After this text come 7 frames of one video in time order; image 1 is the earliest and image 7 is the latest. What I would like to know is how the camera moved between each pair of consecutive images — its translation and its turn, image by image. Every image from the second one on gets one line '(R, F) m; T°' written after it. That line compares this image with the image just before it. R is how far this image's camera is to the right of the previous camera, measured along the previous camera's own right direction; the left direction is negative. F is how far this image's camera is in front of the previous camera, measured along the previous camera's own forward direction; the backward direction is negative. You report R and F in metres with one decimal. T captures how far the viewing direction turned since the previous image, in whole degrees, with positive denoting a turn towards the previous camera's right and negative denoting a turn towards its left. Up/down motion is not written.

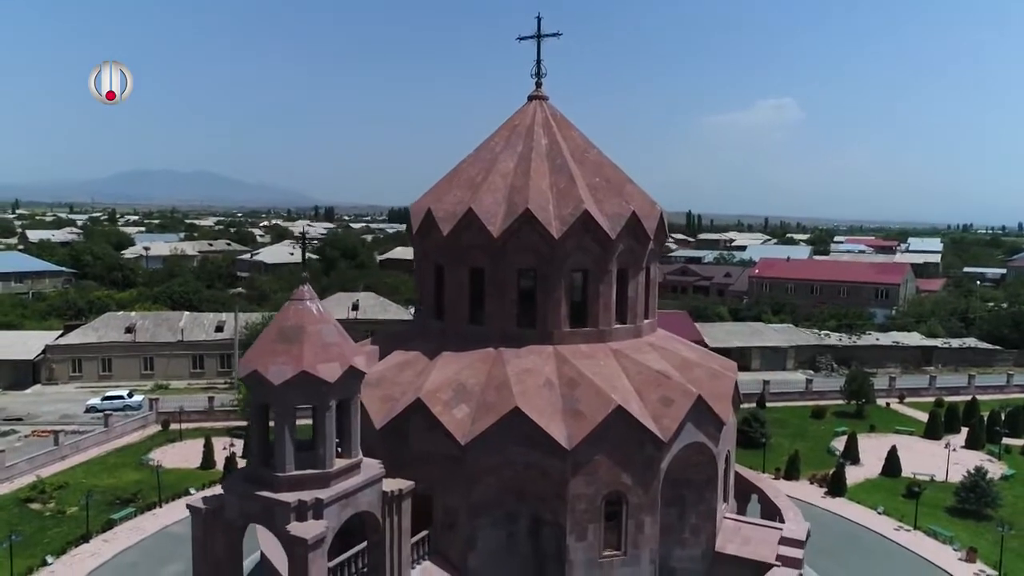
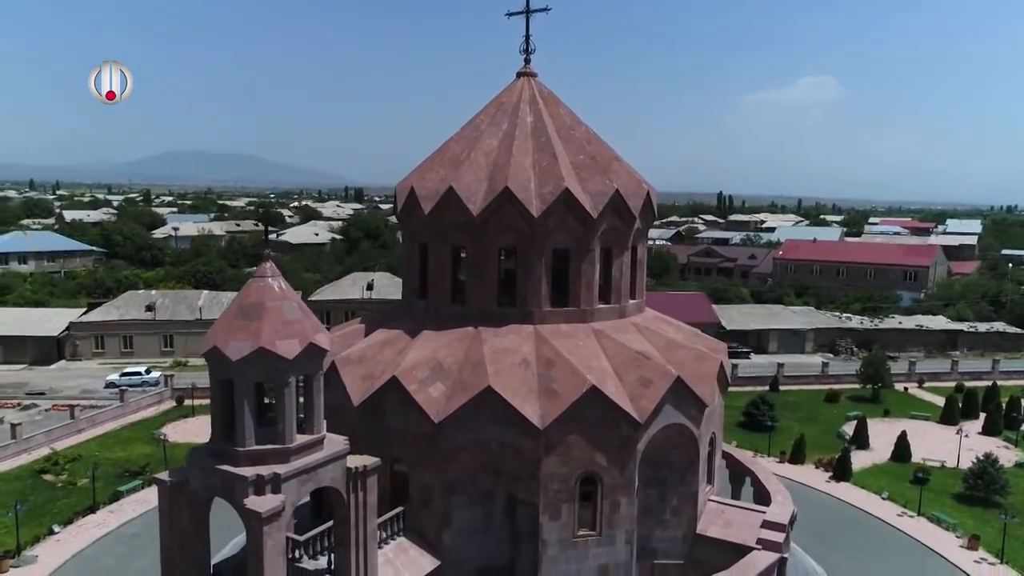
(+1.1, +0.1) m; -2°
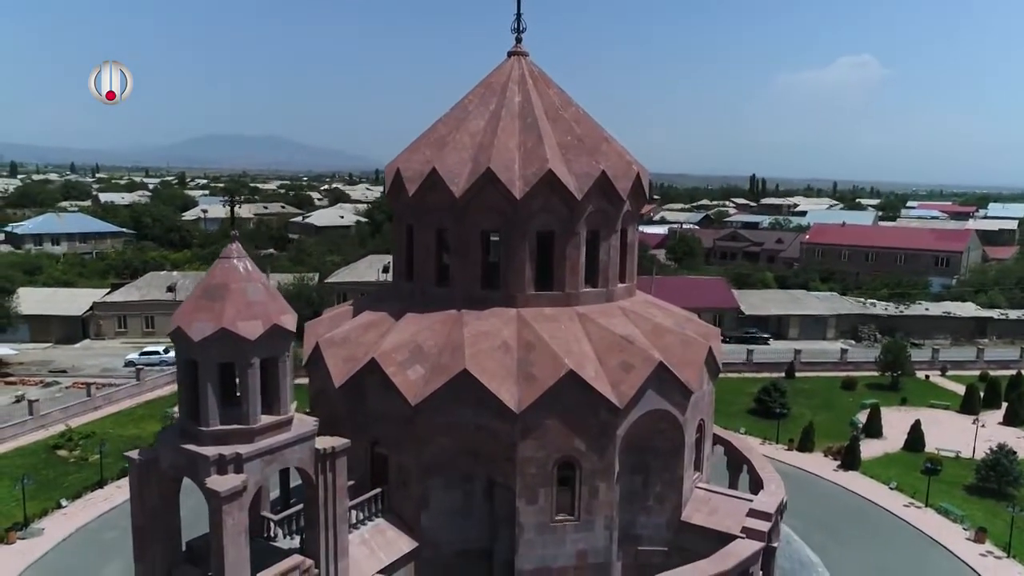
(+1.0, +0.2) m; -2°
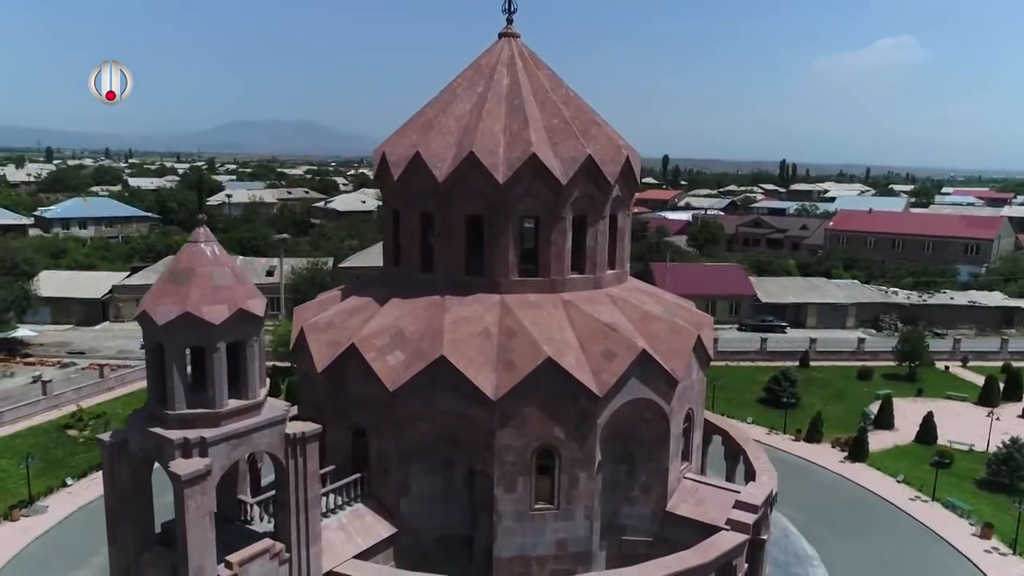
(+0.9, +0.2) m; -2°
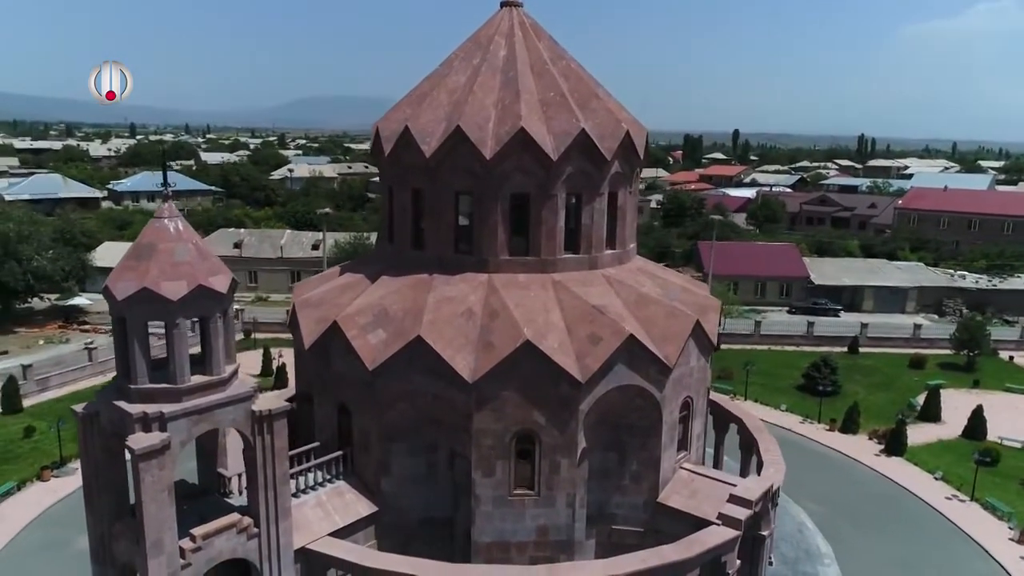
(+1.6, +0.5) m; -5°
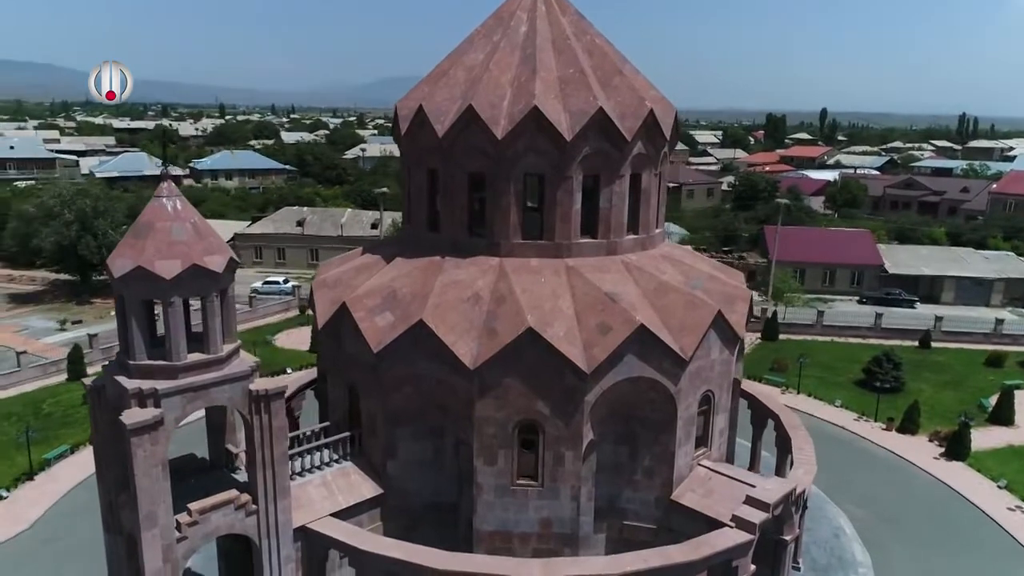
(+1.2, +0.5) m; -6°
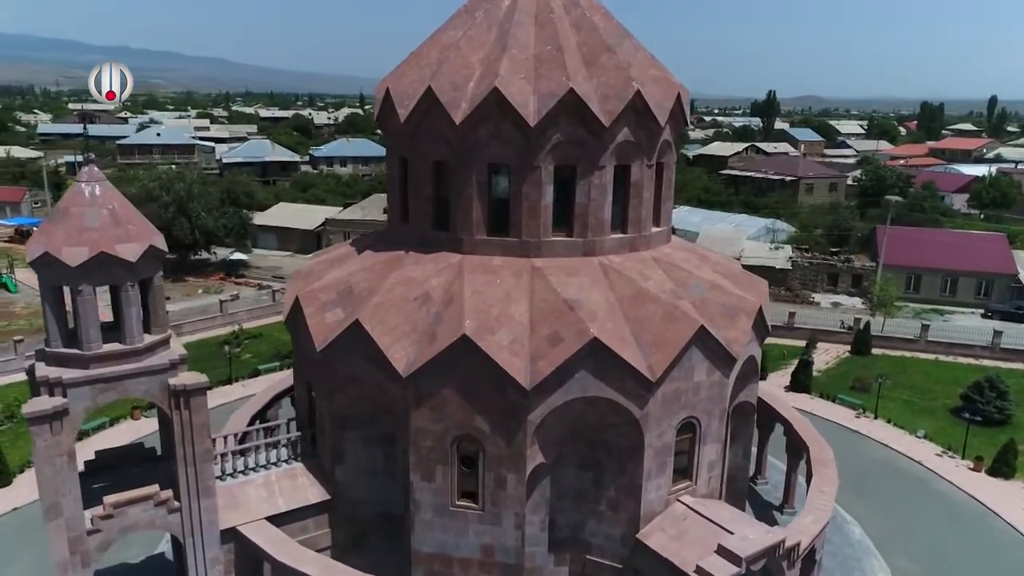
(+3.0, +1.6) m; -10°
